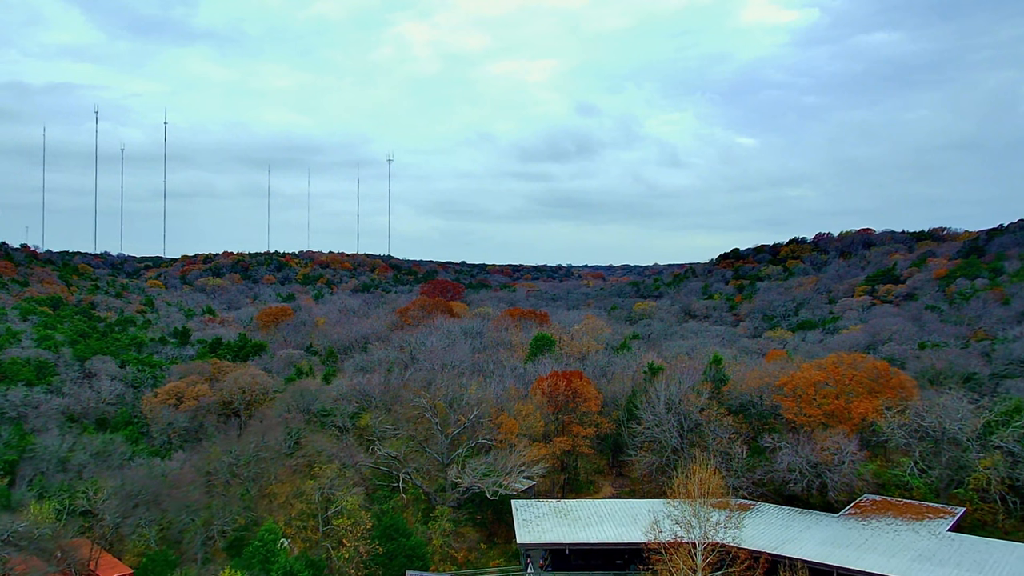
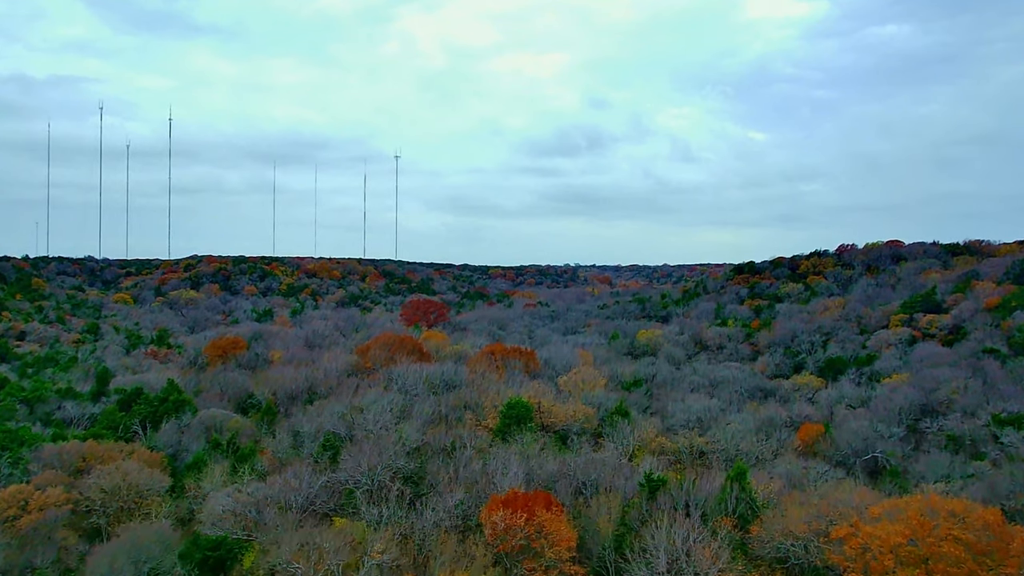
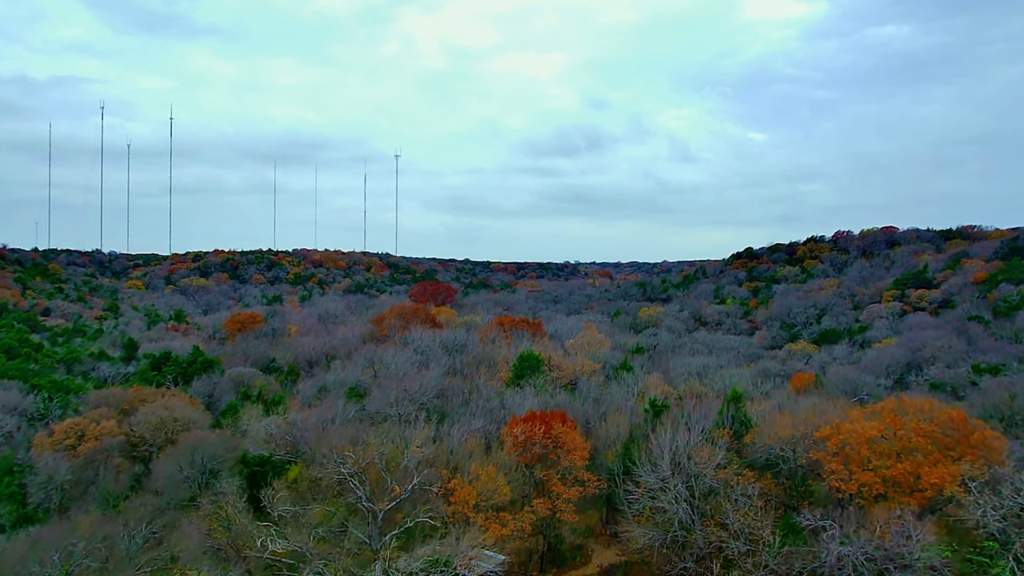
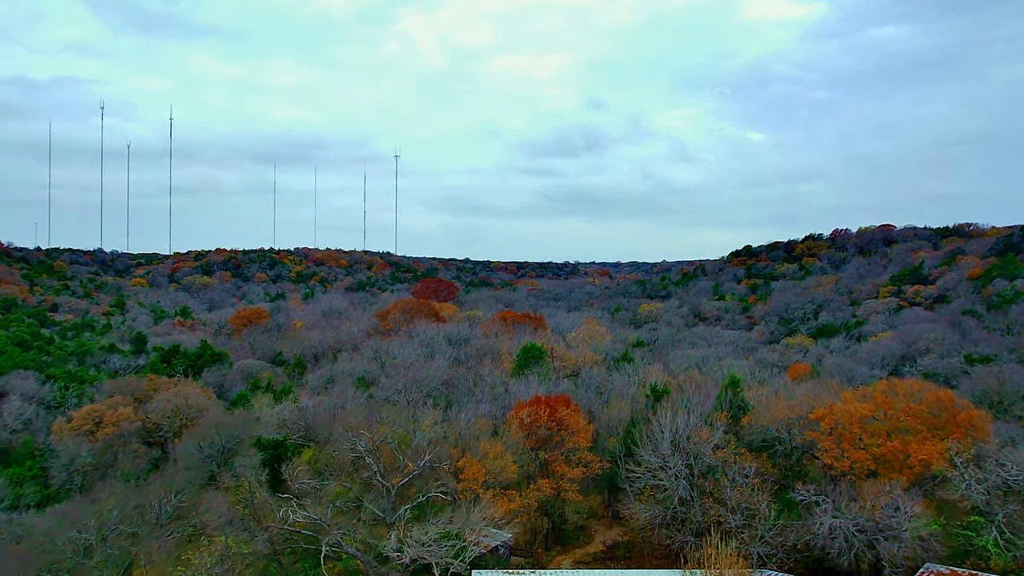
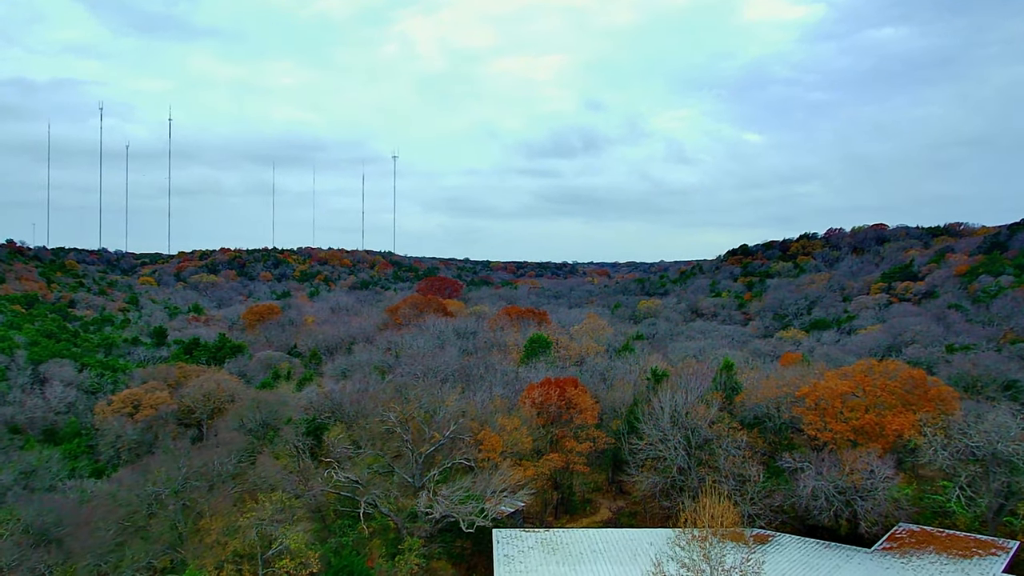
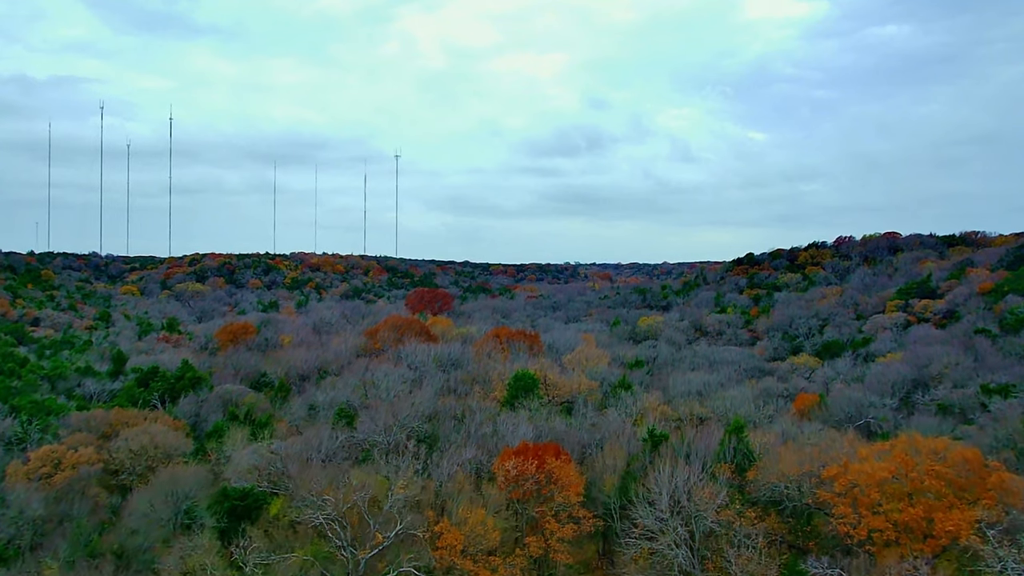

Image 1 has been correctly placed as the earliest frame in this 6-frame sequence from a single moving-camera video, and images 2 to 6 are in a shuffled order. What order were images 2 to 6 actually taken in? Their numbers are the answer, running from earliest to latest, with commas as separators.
5, 4, 3, 6, 2
